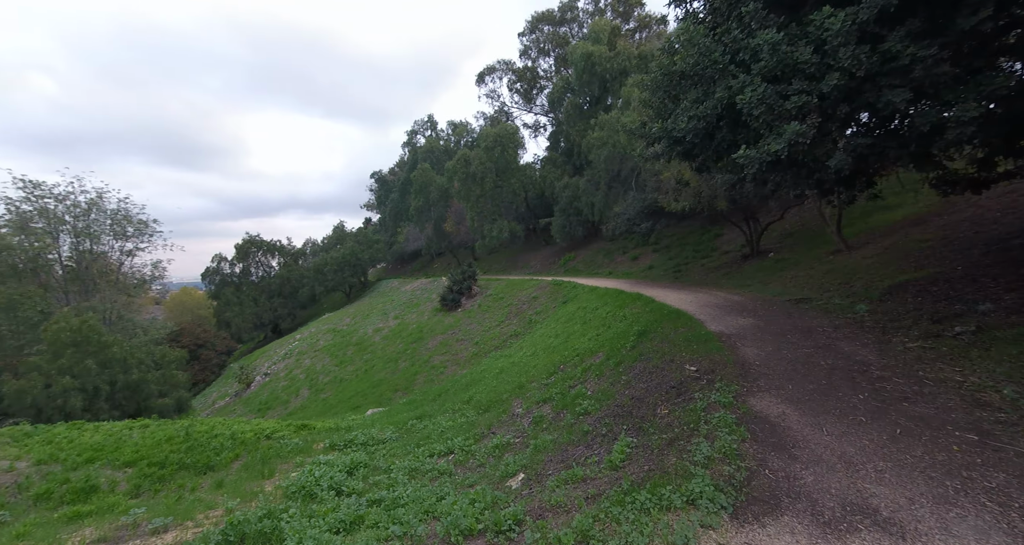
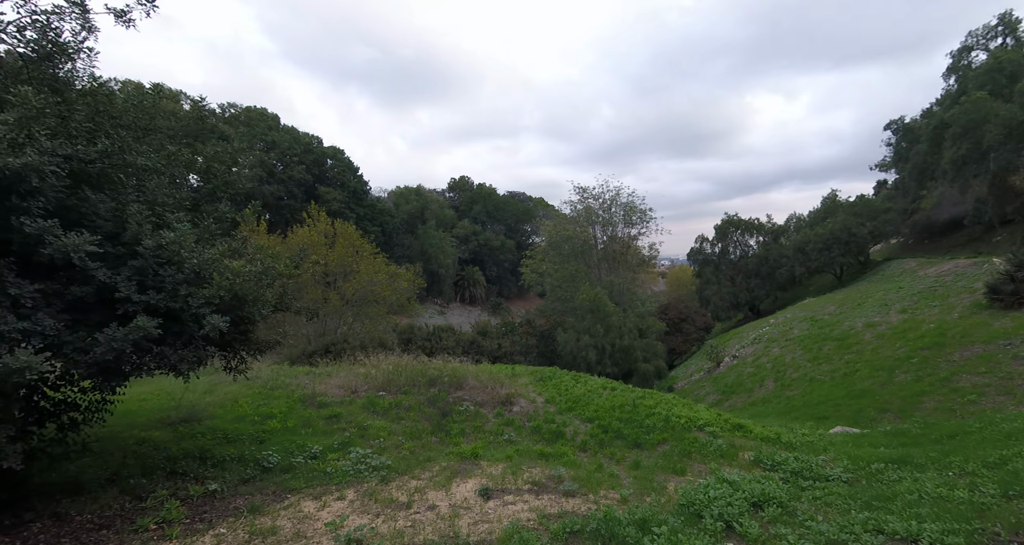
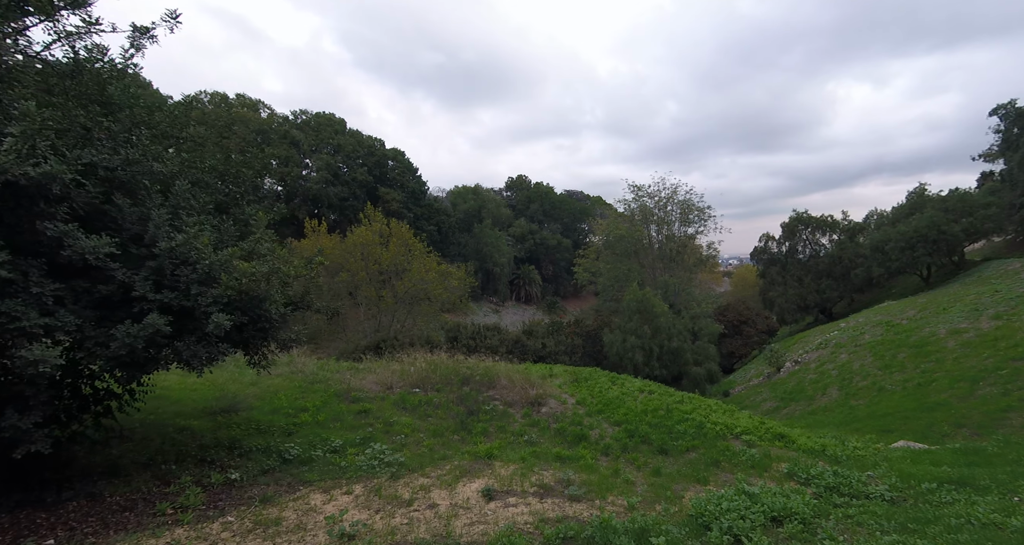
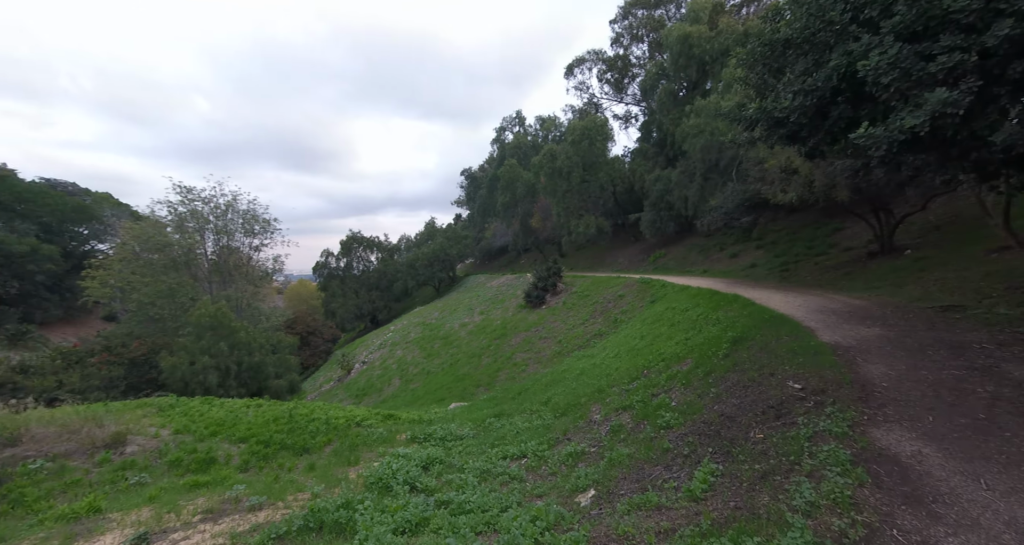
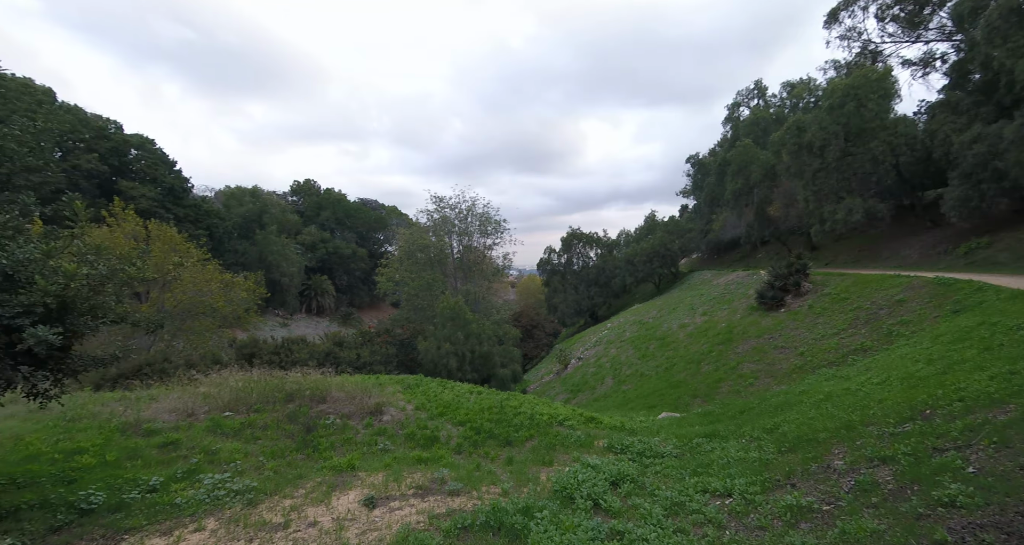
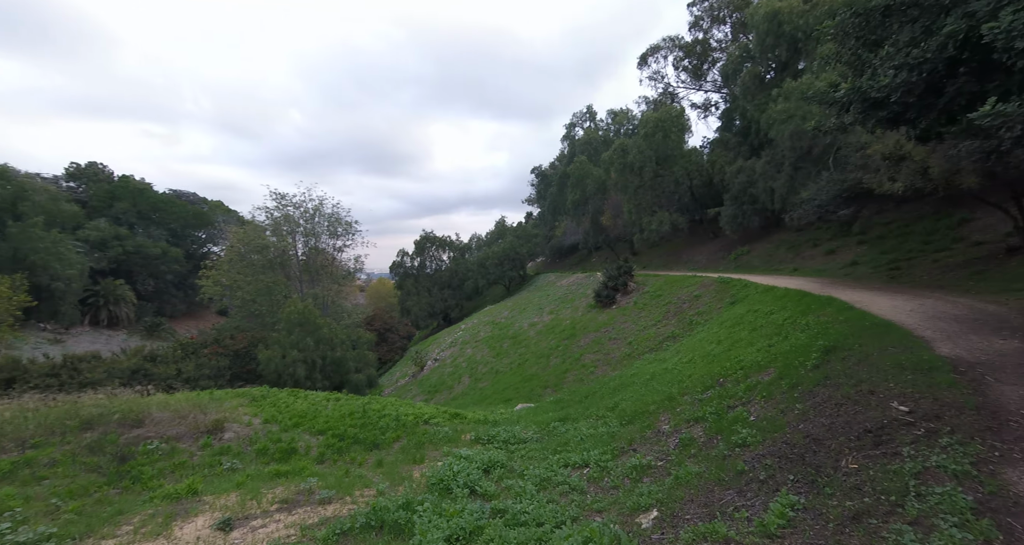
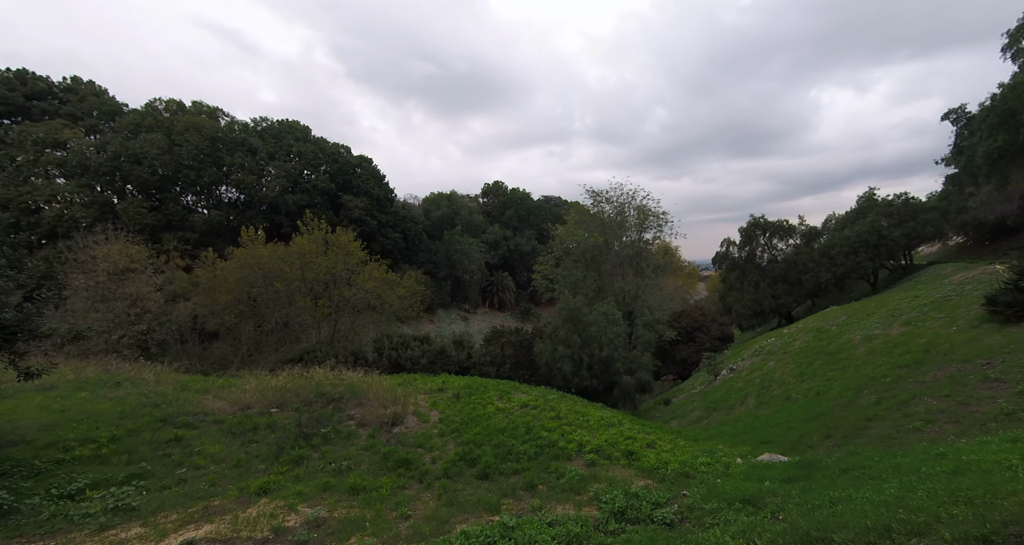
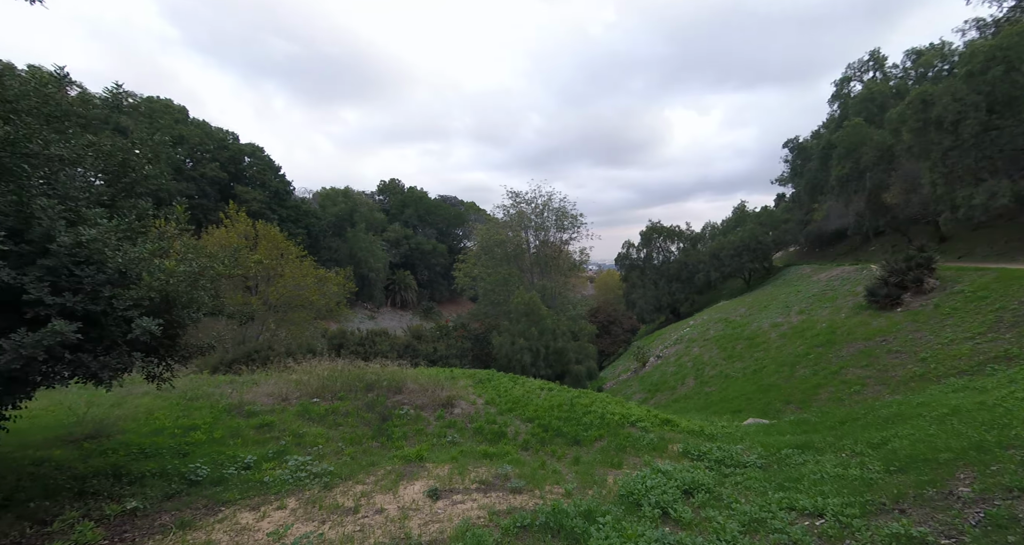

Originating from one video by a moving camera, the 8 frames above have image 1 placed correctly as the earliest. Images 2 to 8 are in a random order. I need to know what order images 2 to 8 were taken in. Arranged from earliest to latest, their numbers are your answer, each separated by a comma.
4, 6, 5, 8, 2, 3, 7
